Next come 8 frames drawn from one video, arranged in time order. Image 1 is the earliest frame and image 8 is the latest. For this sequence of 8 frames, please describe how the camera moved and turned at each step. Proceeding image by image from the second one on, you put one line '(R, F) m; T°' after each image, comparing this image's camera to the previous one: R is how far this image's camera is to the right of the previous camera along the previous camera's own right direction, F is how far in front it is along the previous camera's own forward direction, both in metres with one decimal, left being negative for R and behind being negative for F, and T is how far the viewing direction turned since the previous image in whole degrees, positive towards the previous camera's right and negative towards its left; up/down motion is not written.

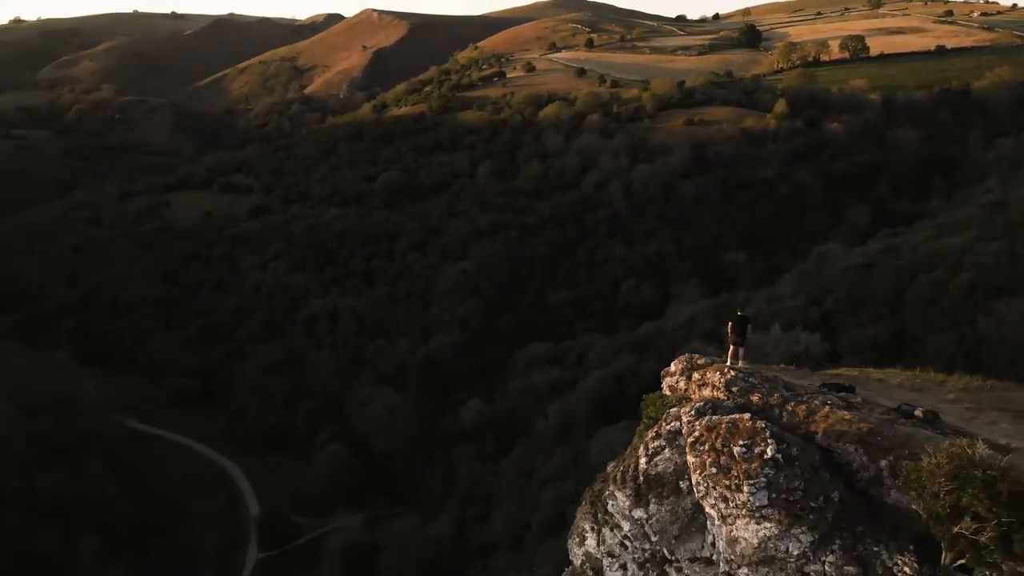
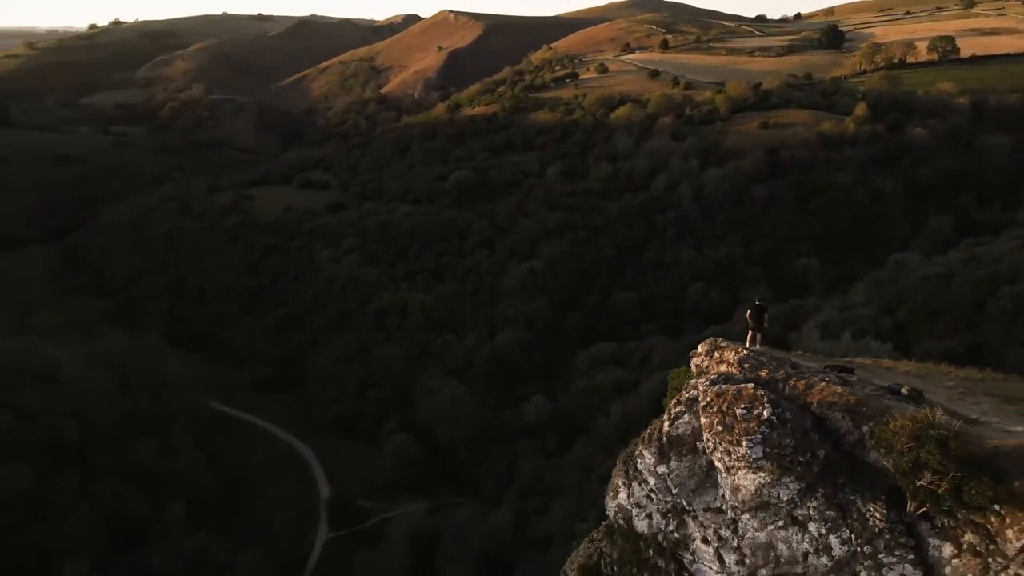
(+0.1, -0.6) m; -5°
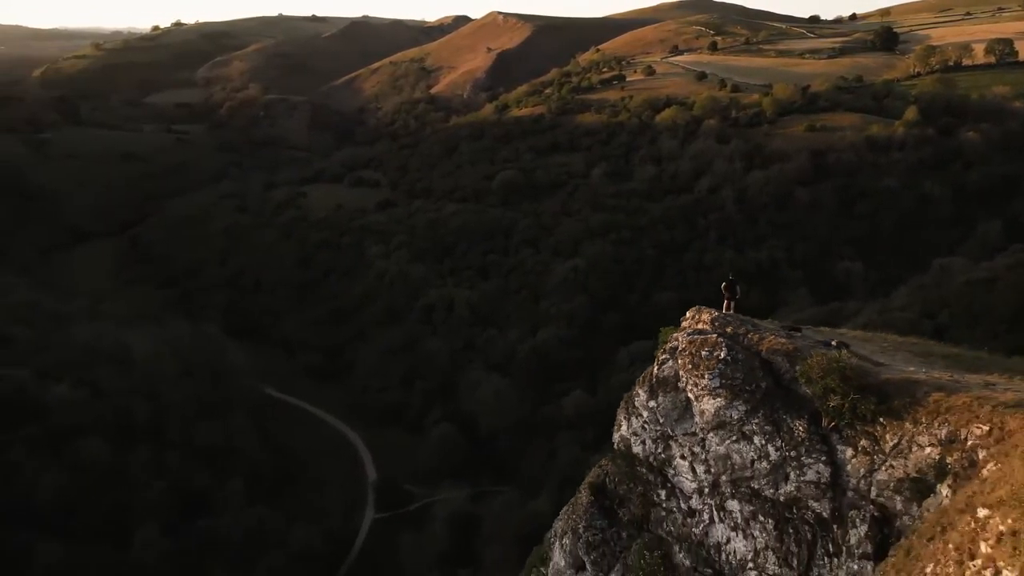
(+0.1, -1.0) m; -3°
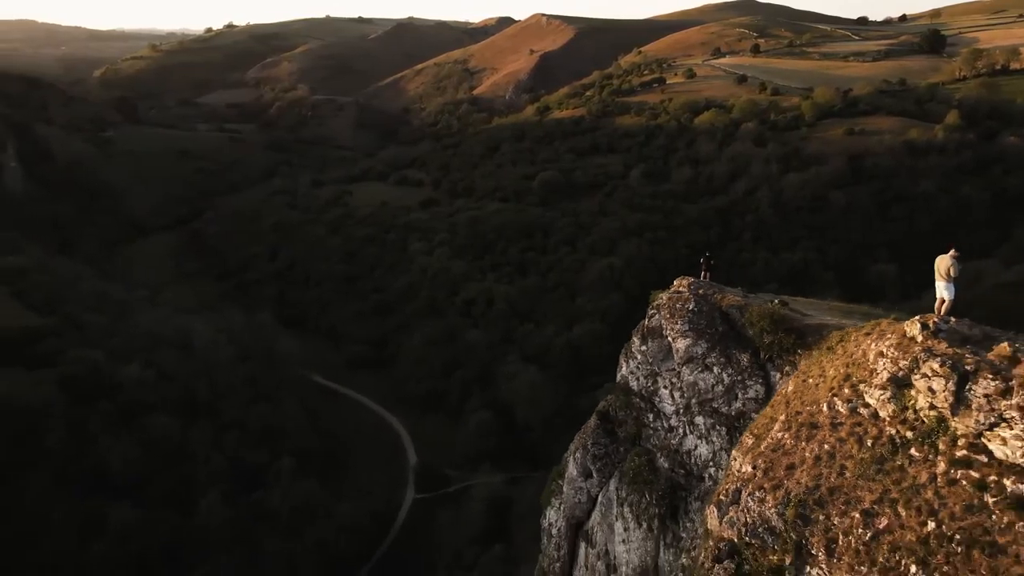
(+0.1, -1.4) m; -3°
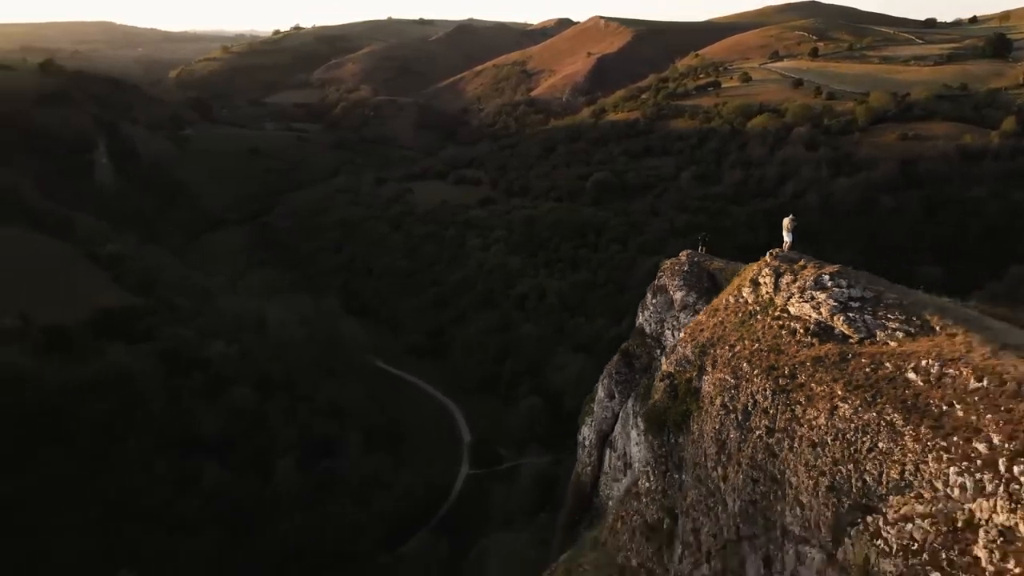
(+0.1, -2.1) m; -4°
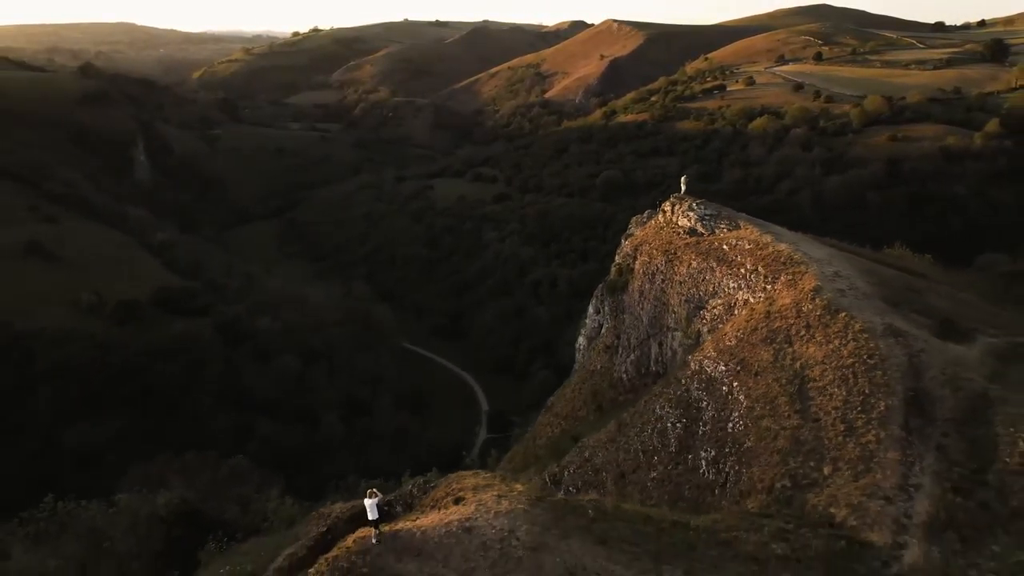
(-0.1, -3.7) m; -1°
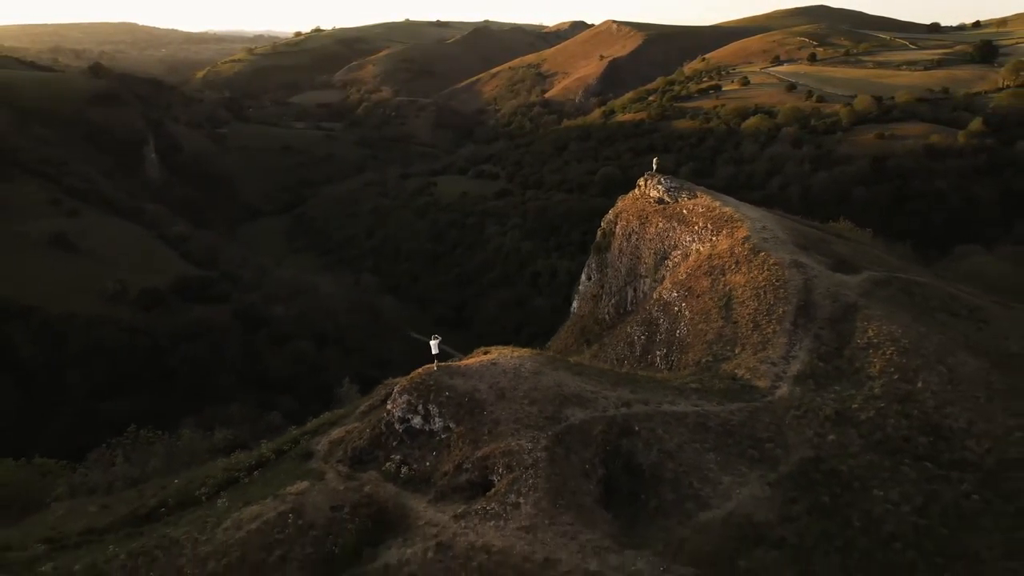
(-0.1, -2.0) m; 0°
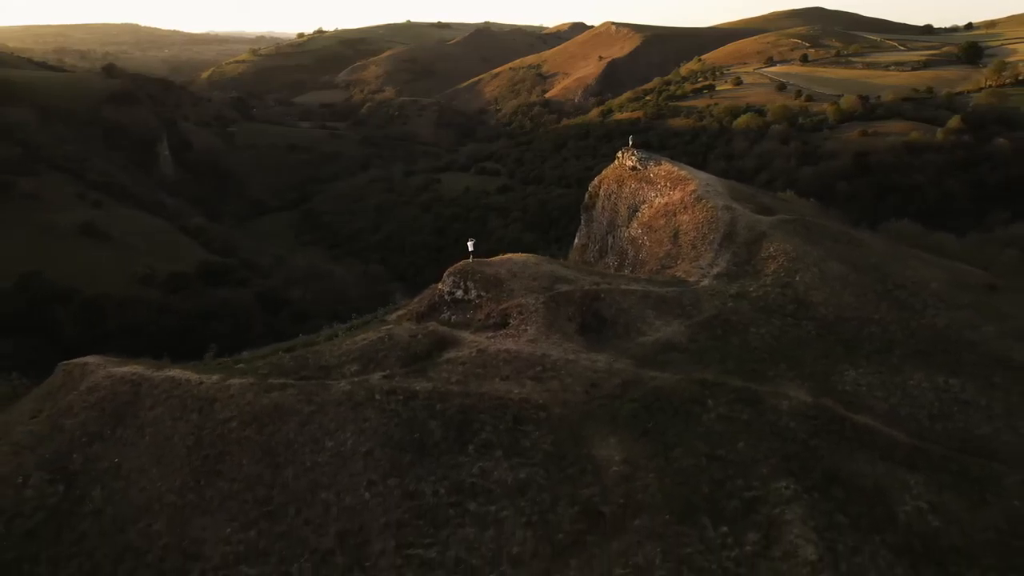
(-0.1, -2.7) m; 0°
